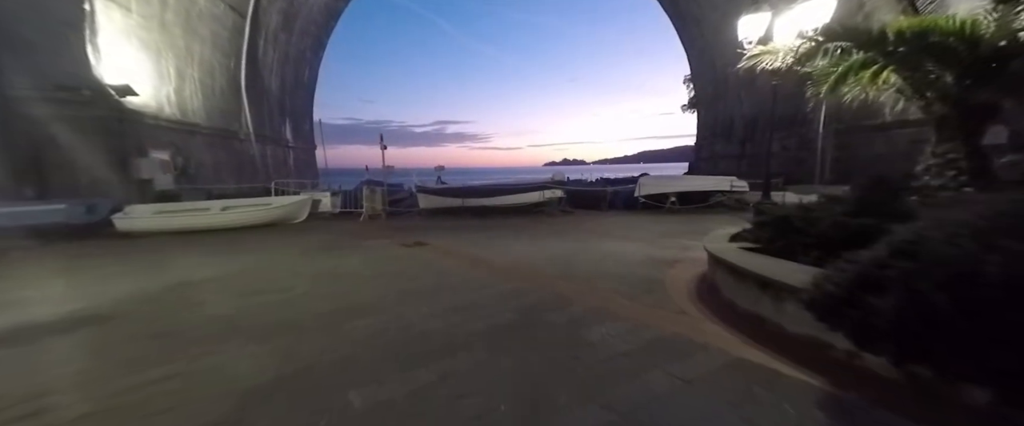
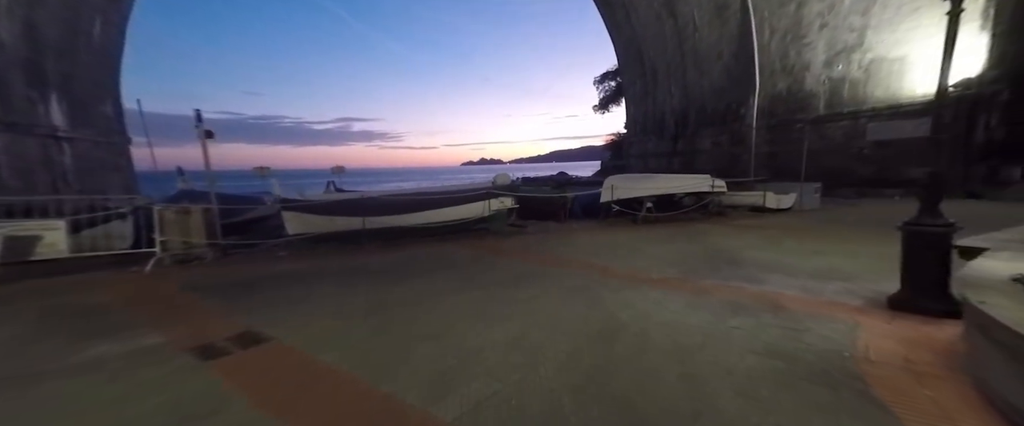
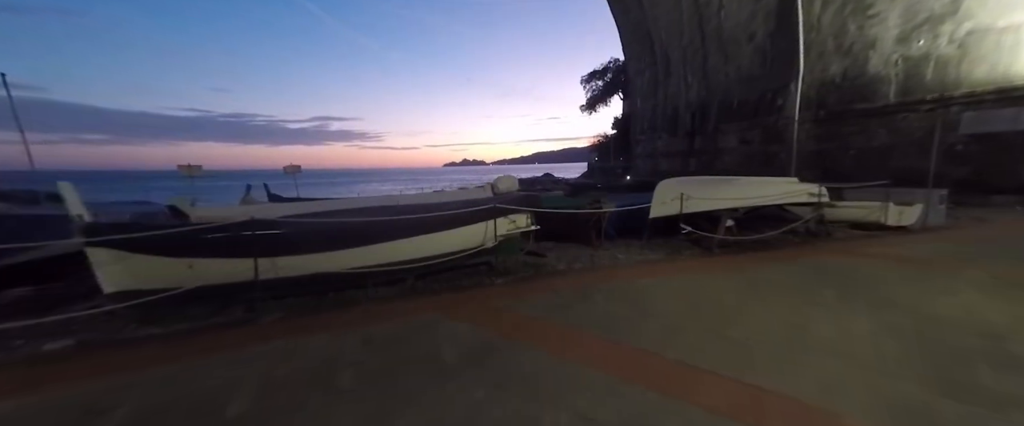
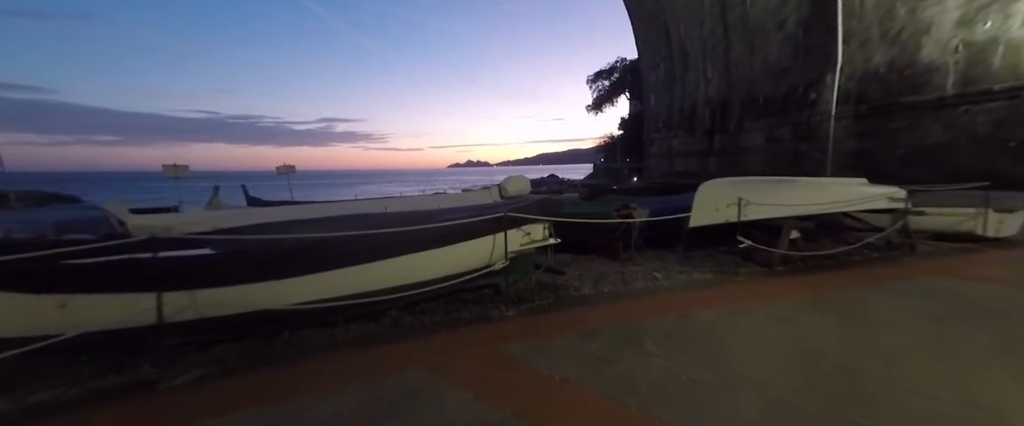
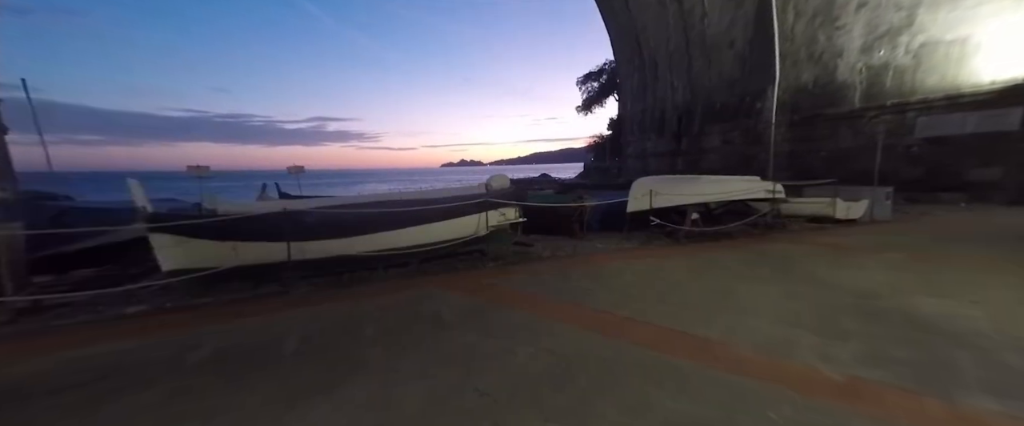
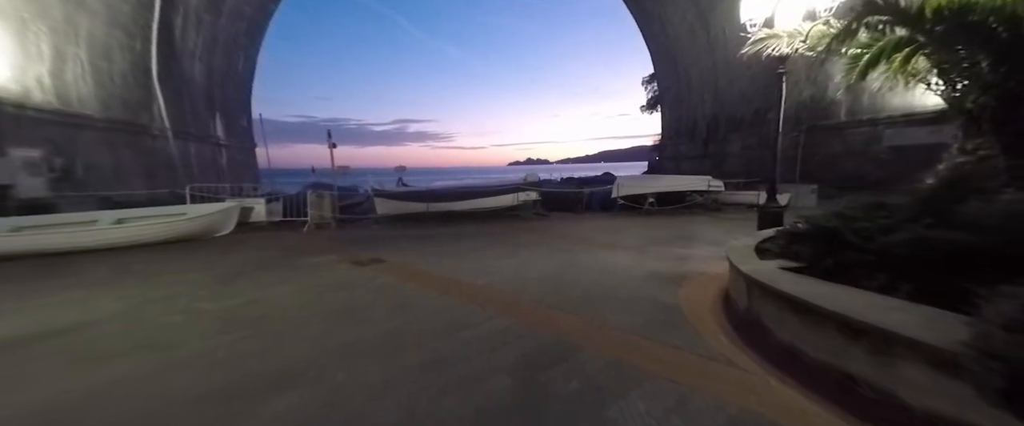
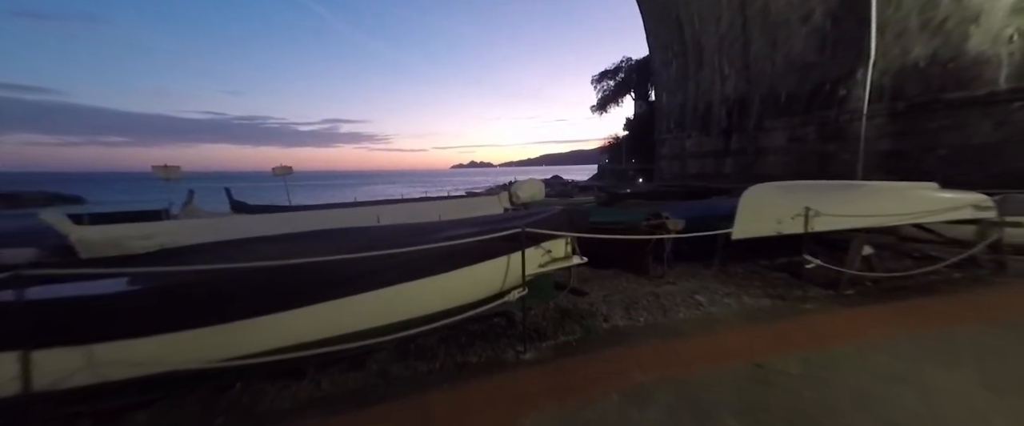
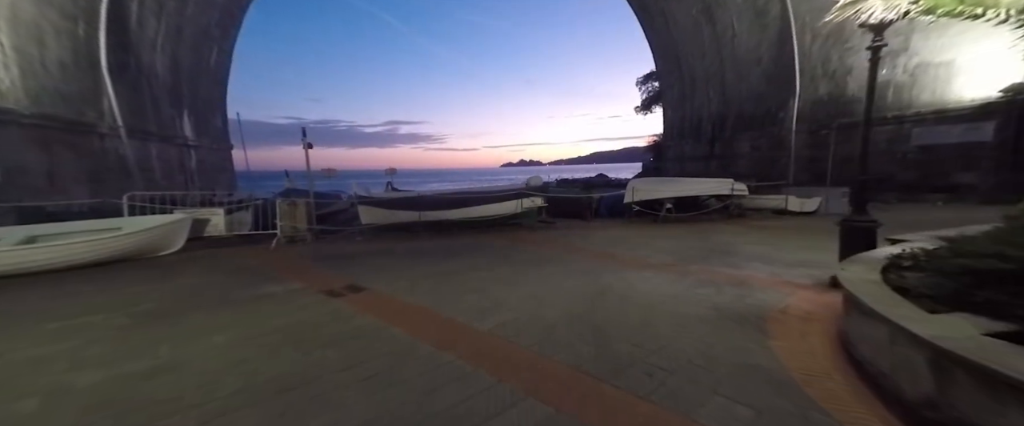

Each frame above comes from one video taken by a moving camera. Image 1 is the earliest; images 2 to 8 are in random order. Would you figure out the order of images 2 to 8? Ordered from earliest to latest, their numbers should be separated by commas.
6, 8, 2, 5, 3, 4, 7
